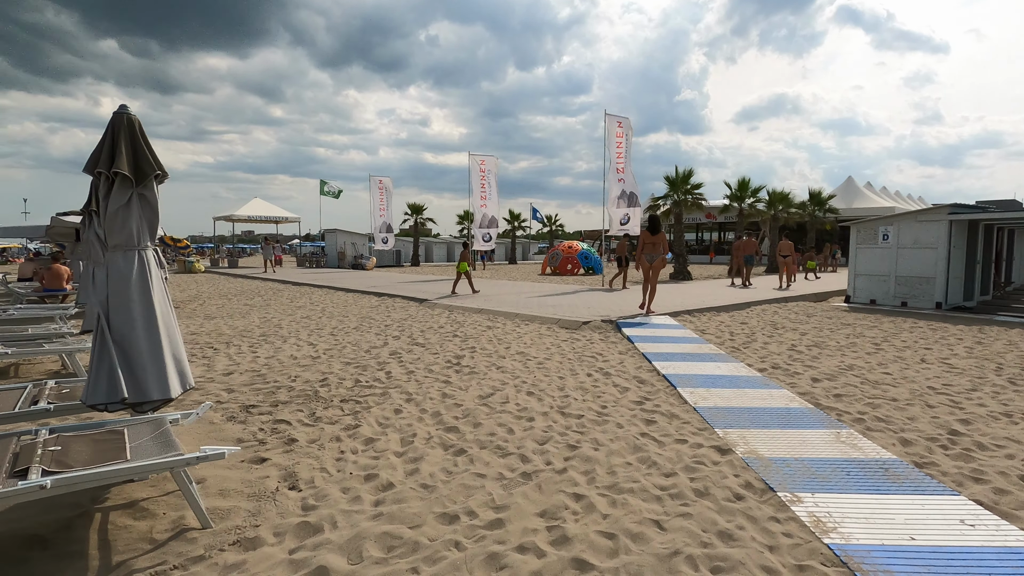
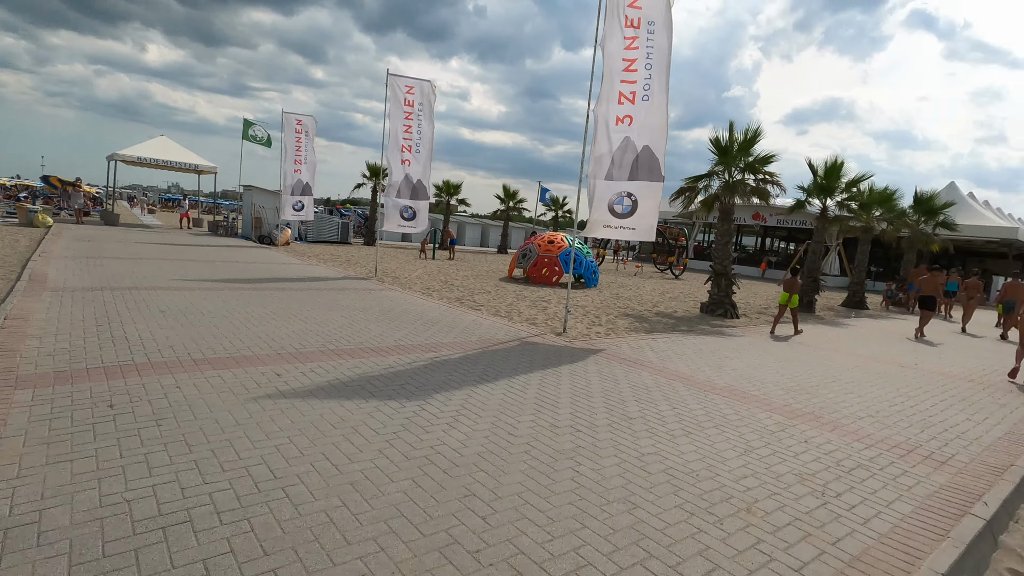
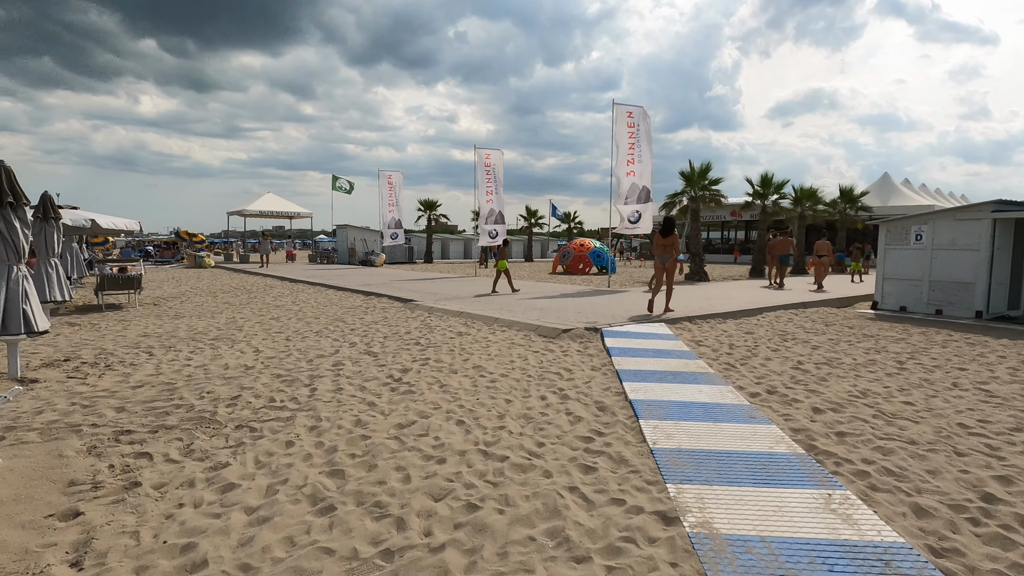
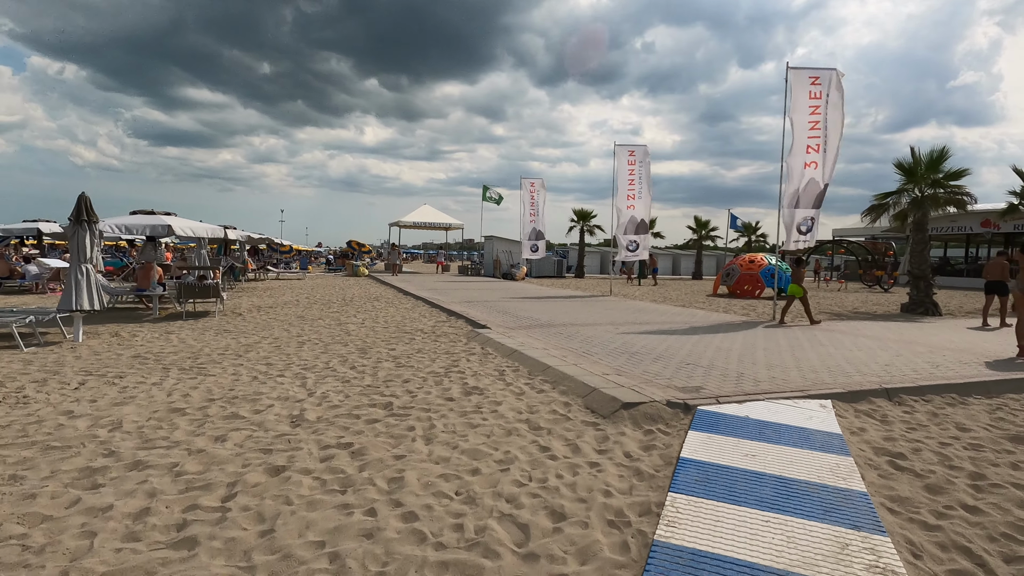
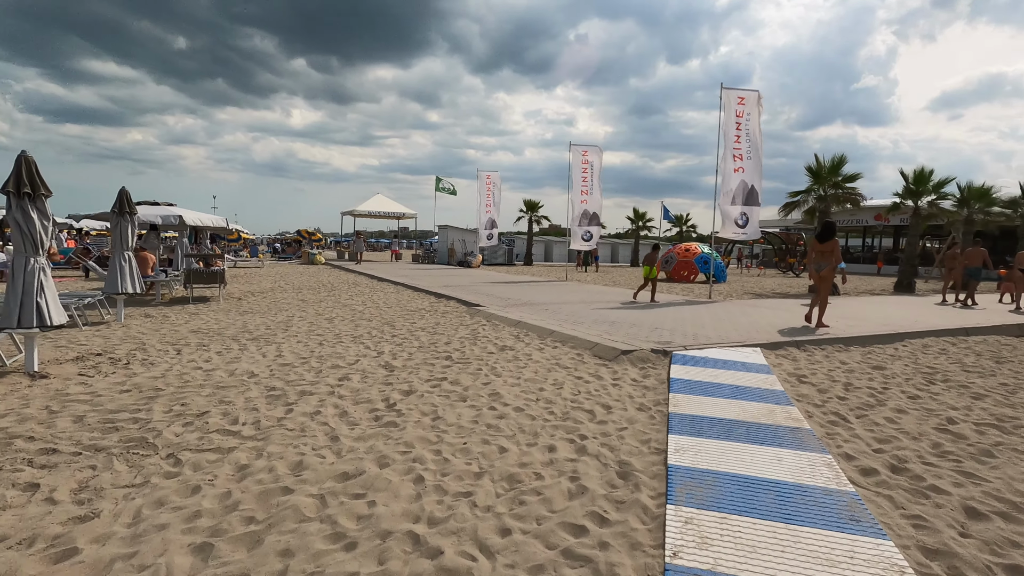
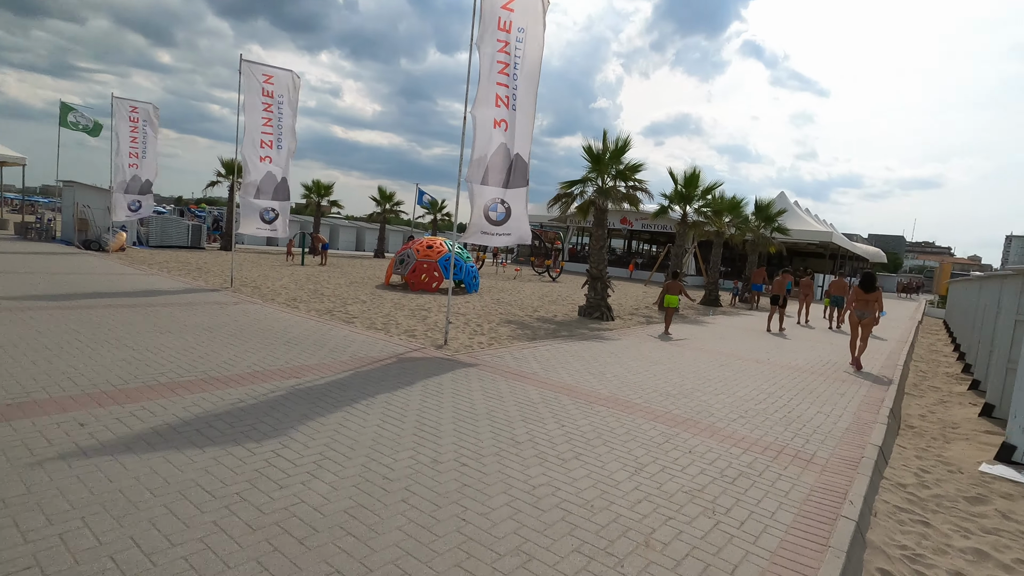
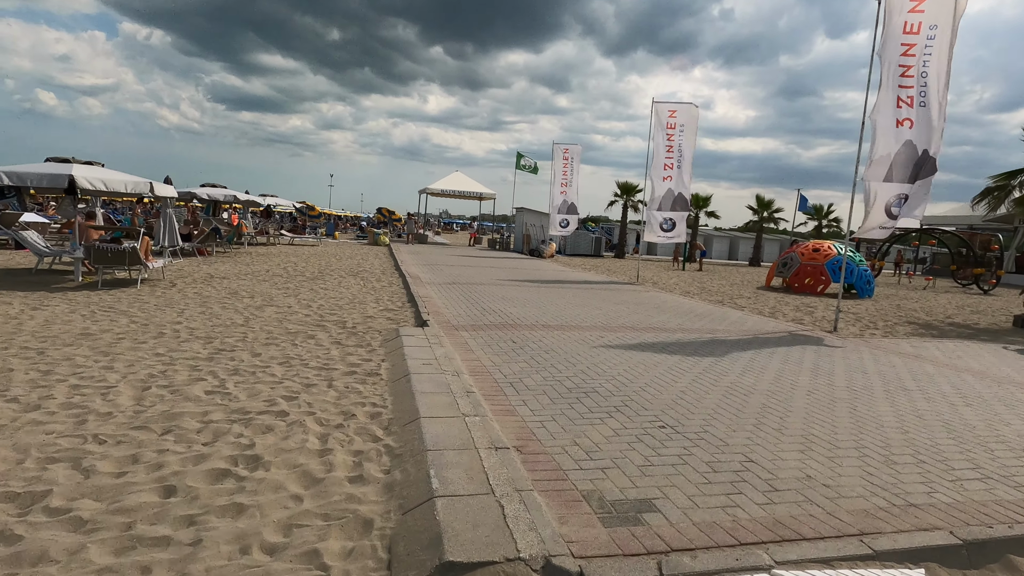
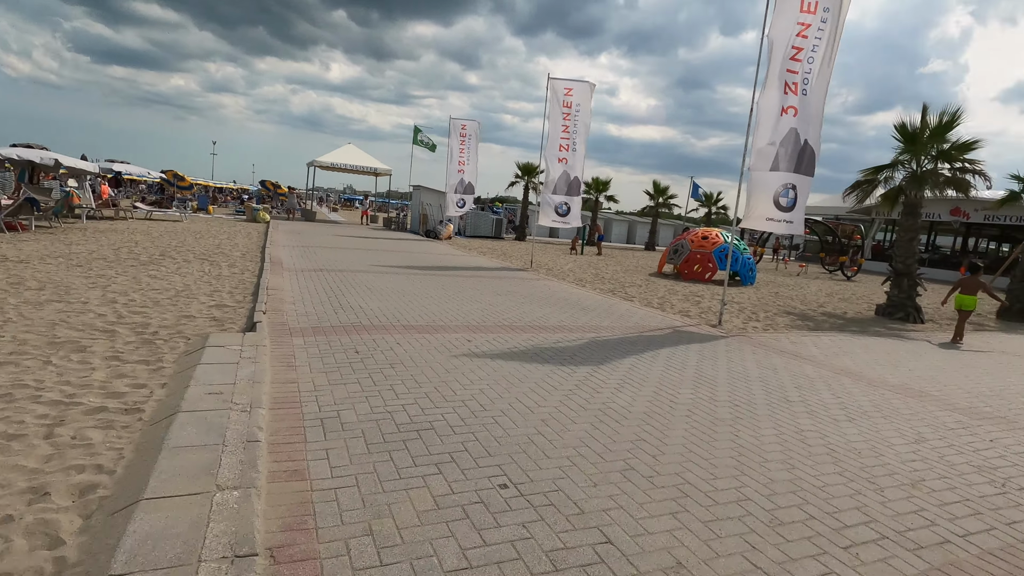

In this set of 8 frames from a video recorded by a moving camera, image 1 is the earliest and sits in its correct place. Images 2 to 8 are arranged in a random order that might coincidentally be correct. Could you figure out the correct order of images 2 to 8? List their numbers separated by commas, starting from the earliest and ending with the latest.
3, 5, 4, 7, 8, 2, 6
